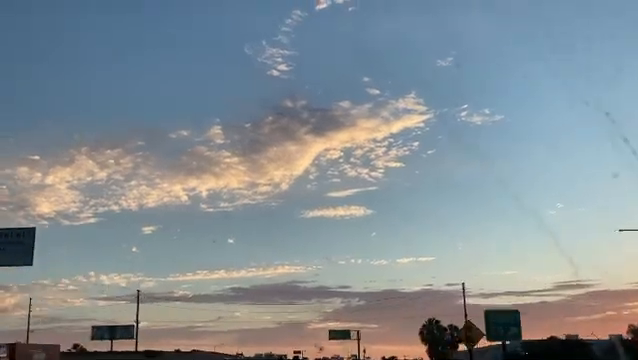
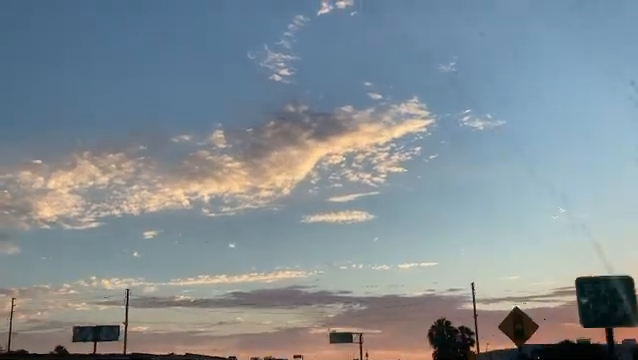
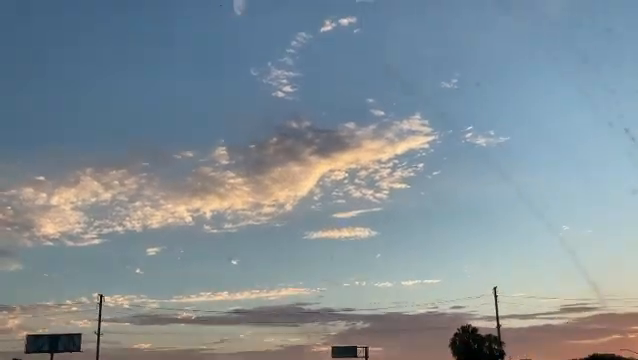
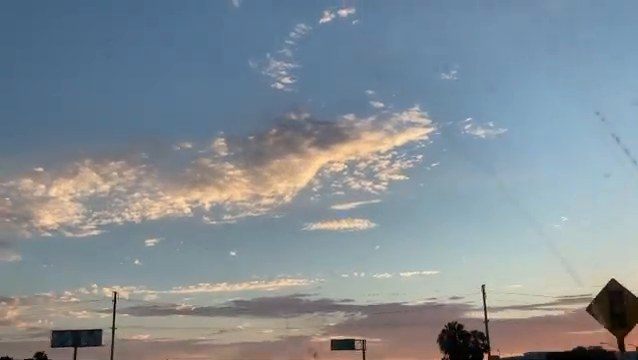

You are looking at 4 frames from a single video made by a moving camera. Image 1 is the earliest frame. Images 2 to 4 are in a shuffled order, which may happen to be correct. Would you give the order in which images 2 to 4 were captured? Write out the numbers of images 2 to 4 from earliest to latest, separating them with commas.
2, 4, 3
